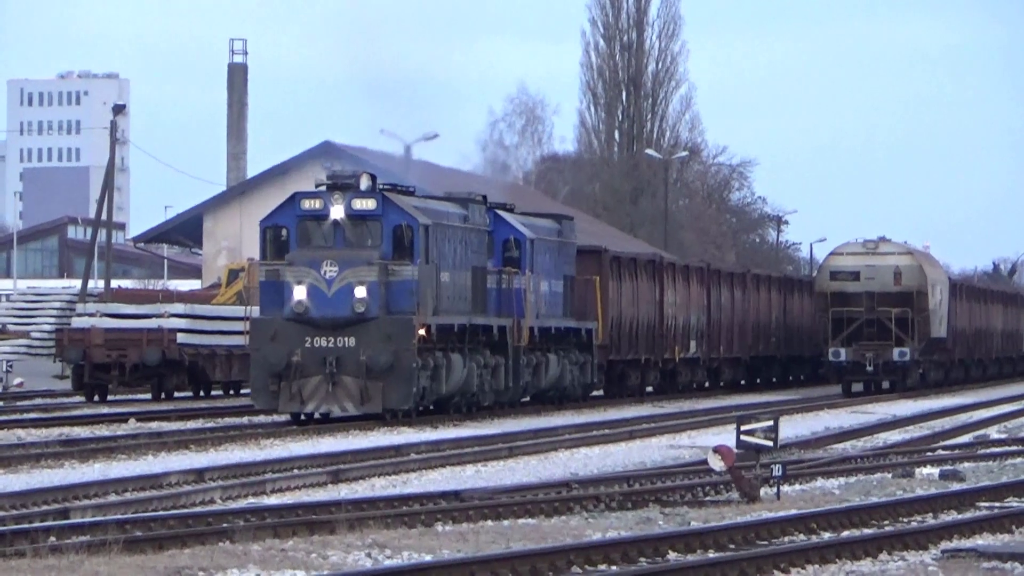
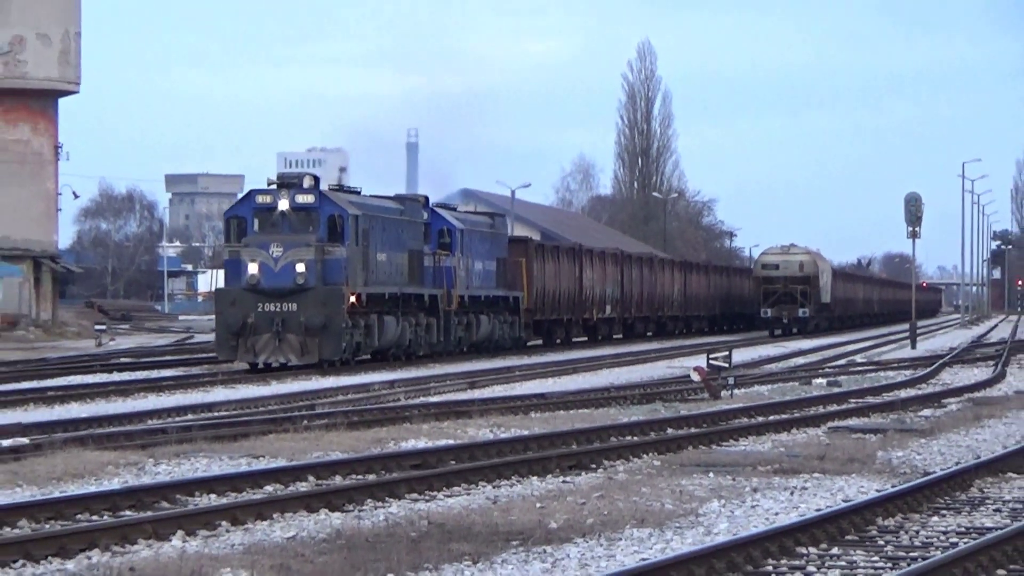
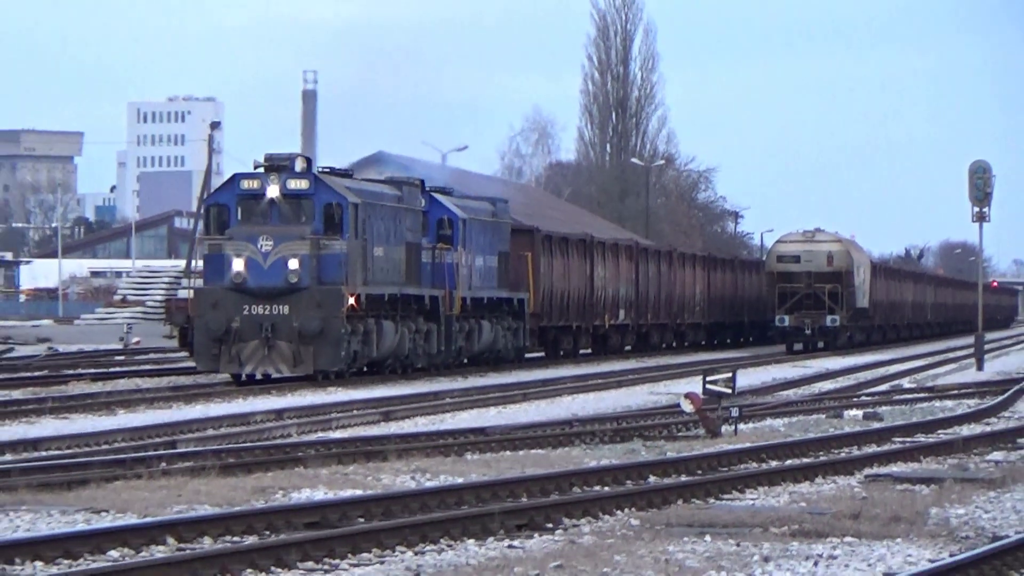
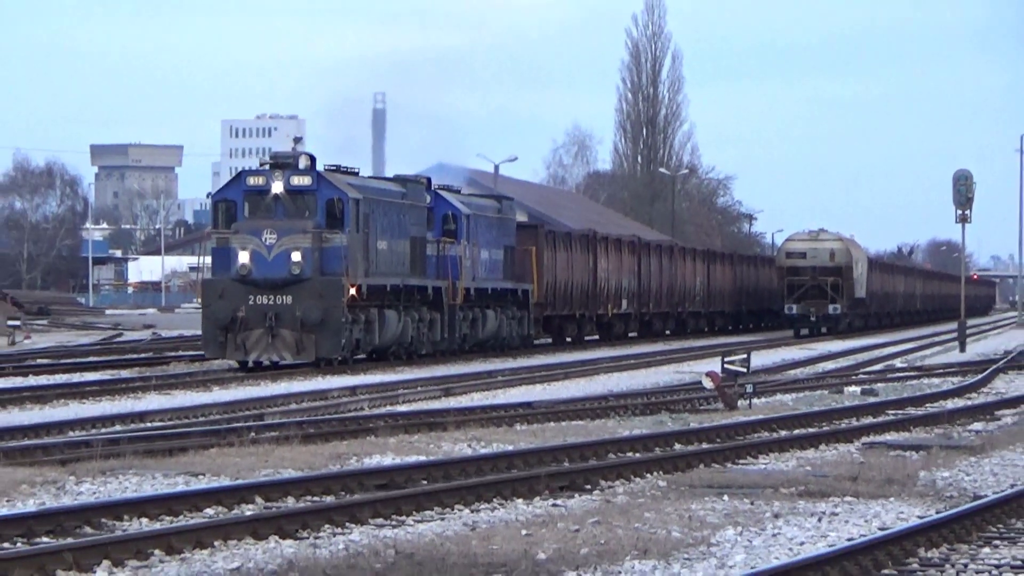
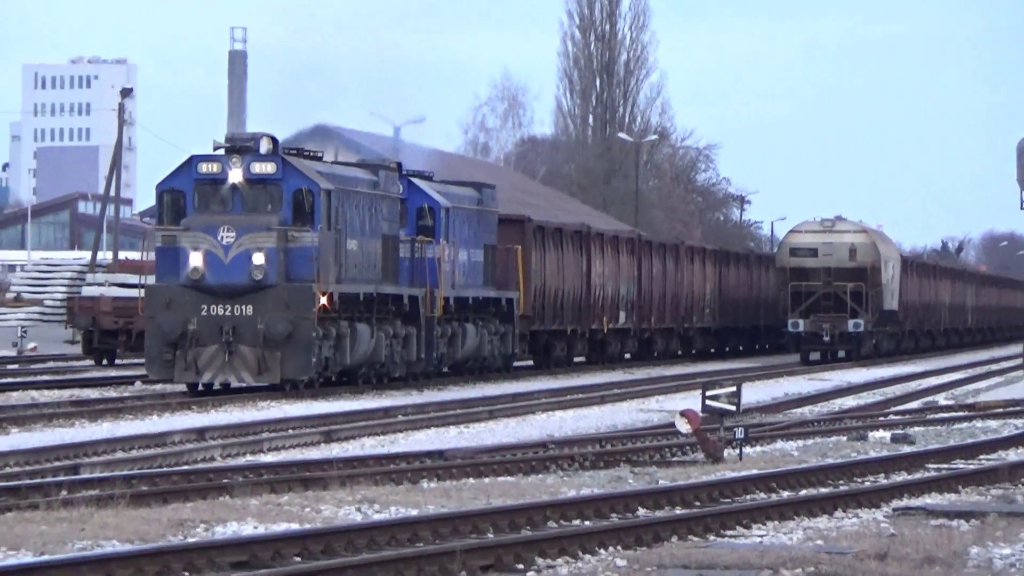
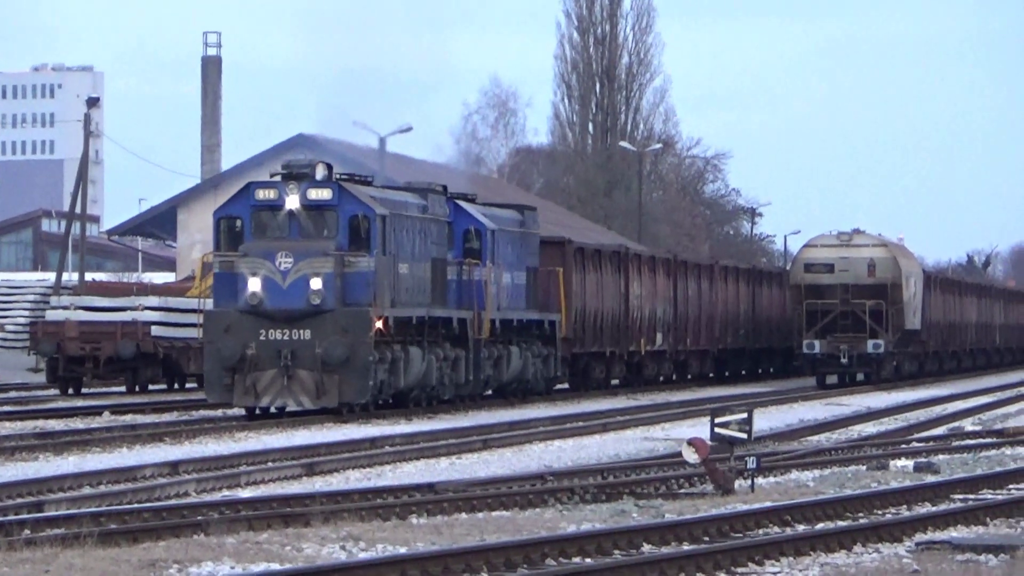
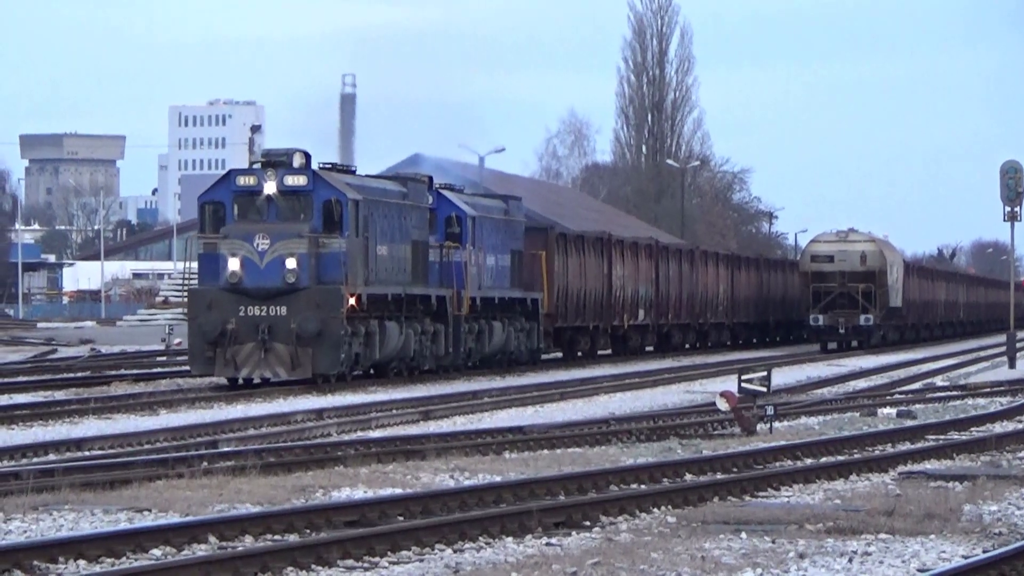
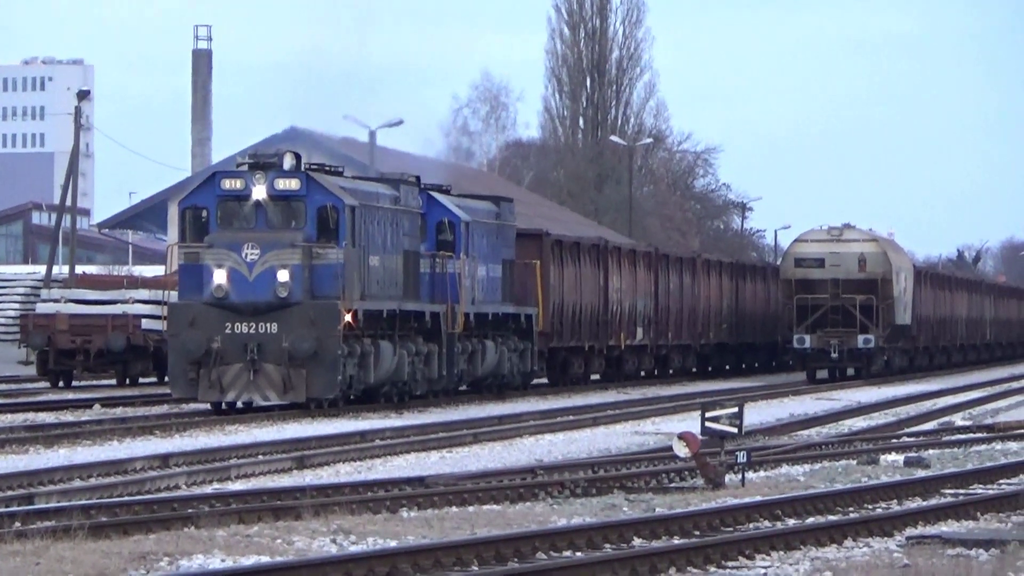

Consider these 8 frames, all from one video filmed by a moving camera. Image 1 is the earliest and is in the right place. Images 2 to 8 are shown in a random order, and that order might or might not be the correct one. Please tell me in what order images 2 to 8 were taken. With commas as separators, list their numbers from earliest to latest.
6, 8, 5, 3, 7, 4, 2
